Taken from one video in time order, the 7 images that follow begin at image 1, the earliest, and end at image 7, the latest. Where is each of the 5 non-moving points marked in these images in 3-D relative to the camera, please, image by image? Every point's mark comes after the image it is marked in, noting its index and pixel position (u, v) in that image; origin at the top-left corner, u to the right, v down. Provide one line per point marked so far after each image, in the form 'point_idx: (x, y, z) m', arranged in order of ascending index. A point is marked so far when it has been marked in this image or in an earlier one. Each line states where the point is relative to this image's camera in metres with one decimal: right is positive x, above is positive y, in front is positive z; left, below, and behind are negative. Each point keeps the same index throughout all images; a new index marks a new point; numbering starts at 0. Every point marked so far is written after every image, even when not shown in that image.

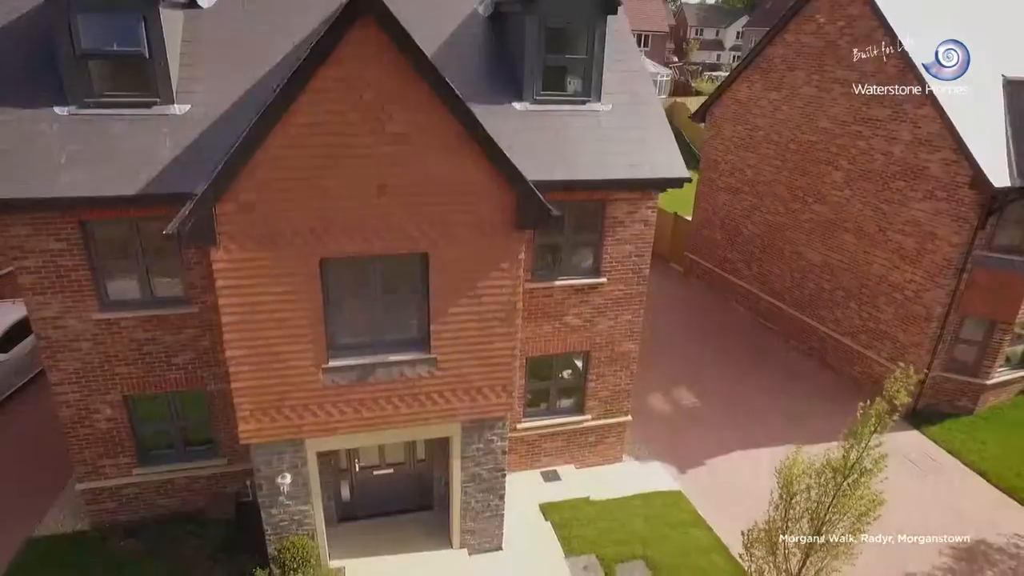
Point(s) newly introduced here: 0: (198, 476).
0: (-5.1, -3.1, +10.7) m
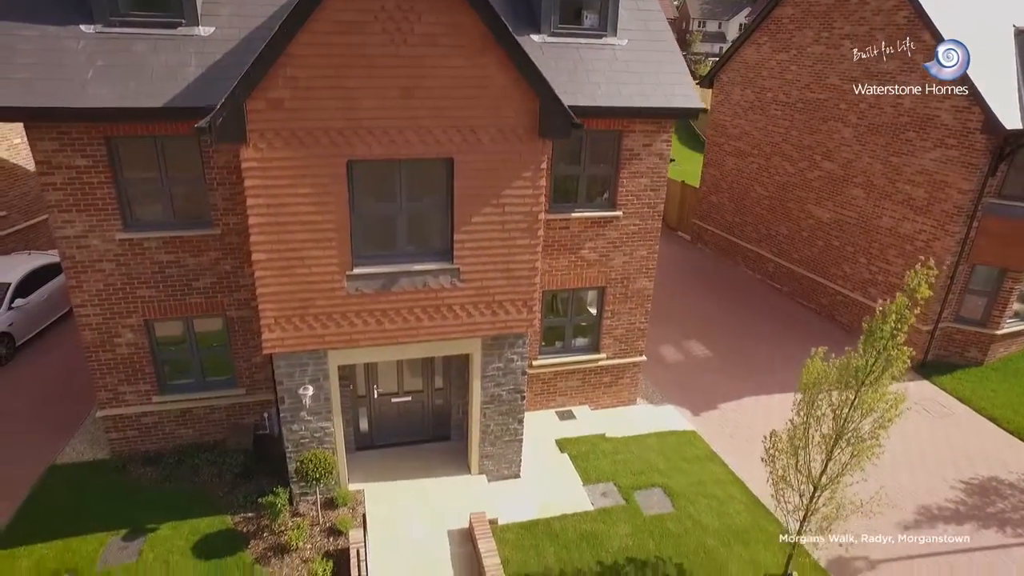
0: (-4.8, -1.9, +10.7) m
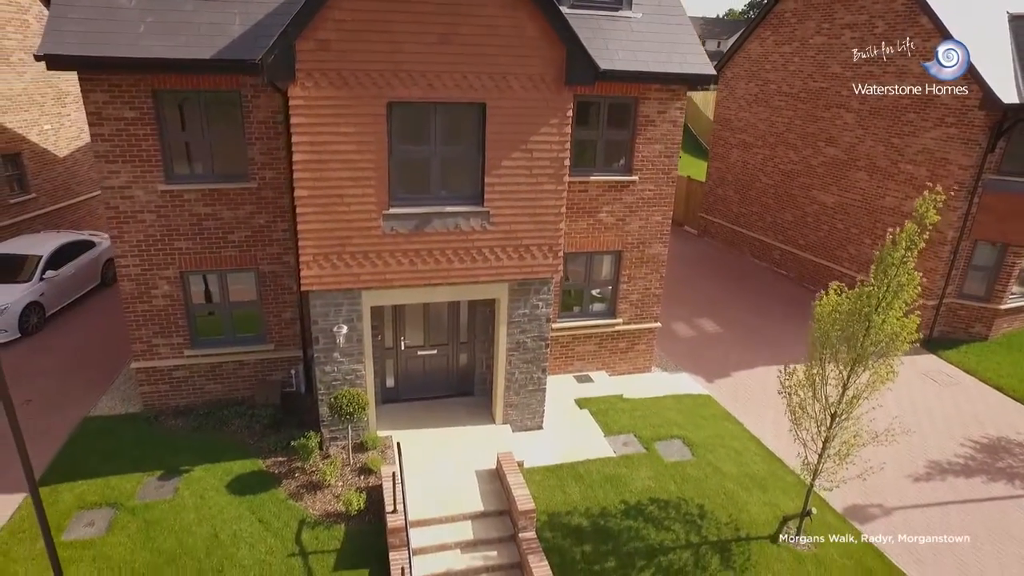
0: (-4.5, -1.2, +11.0) m
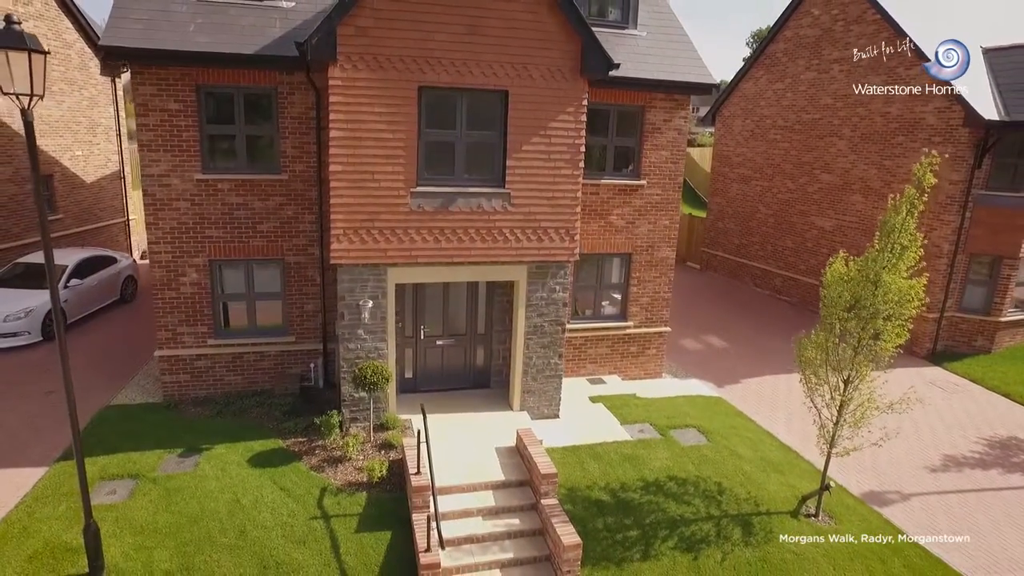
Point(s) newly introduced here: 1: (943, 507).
0: (-4.2, -1.1, +11.2) m
1: (+6.6, -3.3, +10.0) m
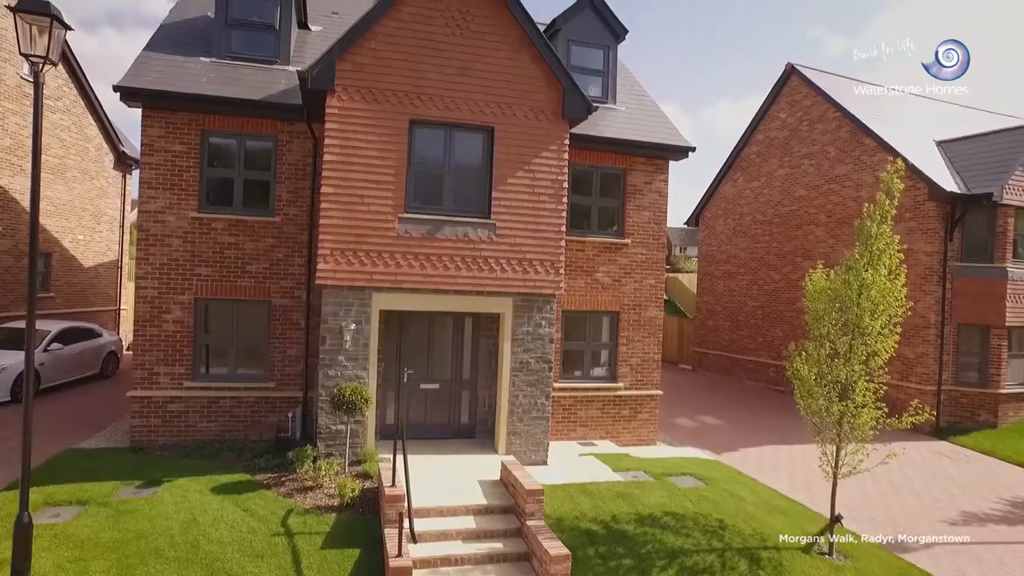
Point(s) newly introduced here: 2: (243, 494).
0: (-4.4, -1.8, +10.8) m
1: (+6.4, -3.7, +9.1) m
2: (-3.5, -2.7, +8.4) m
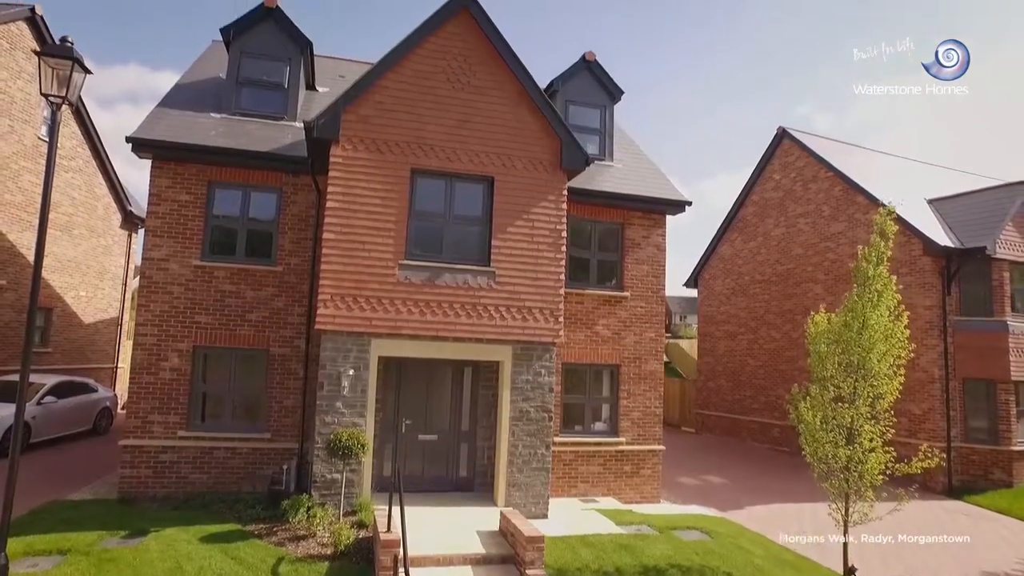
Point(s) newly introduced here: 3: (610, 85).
0: (-4.4, -2.6, +10.6) m
1: (+6.3, -4.3, +8.7) m
2: (-3.5, -3.2, +8.1) m
3: (+2.1, +4.3, +13.7) m
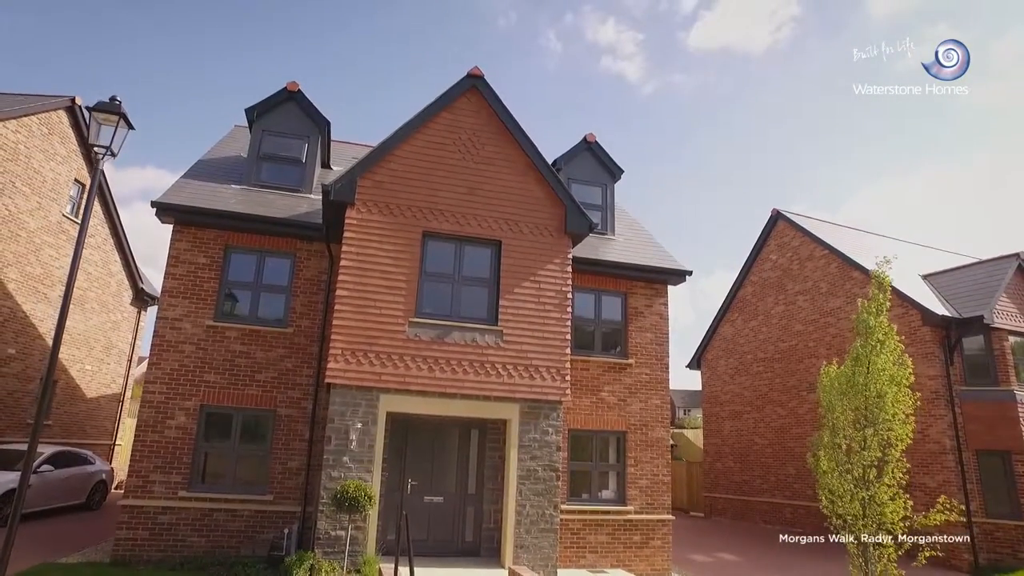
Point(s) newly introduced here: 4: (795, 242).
0: (-4.3, -3.6, +10.4) m
1: (+6.4, -5.0, +8.3) m
2: (-3.4, -3.8, +7.8) m
3: (+2.2, +2.8, +14.4) m
4: (+8.1, +1.3, +18.7) m
